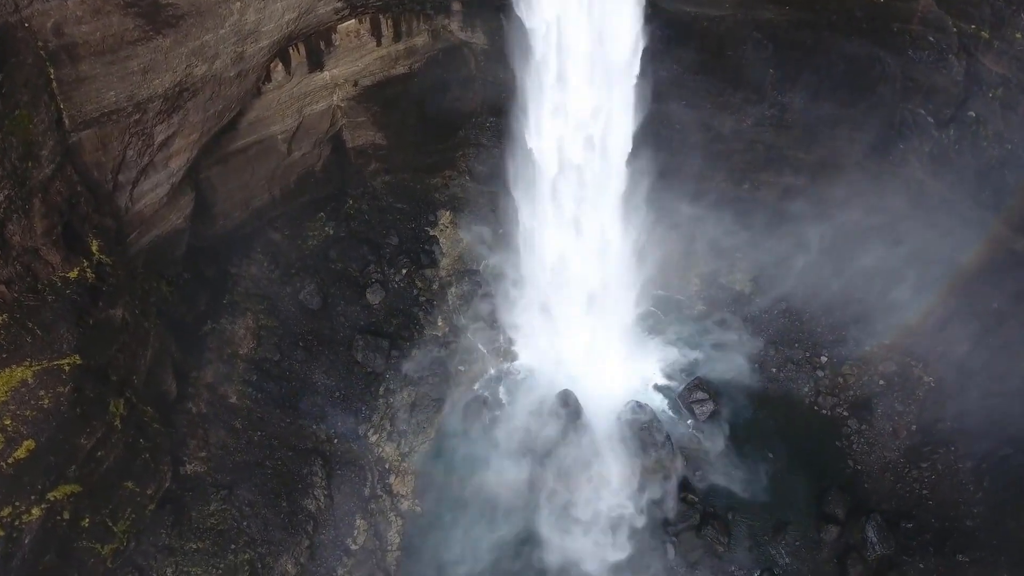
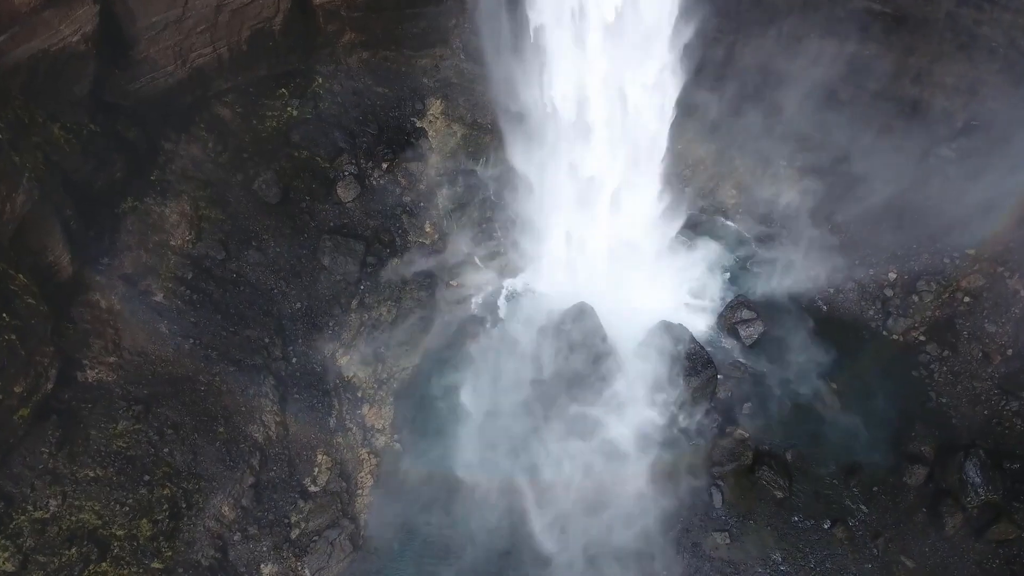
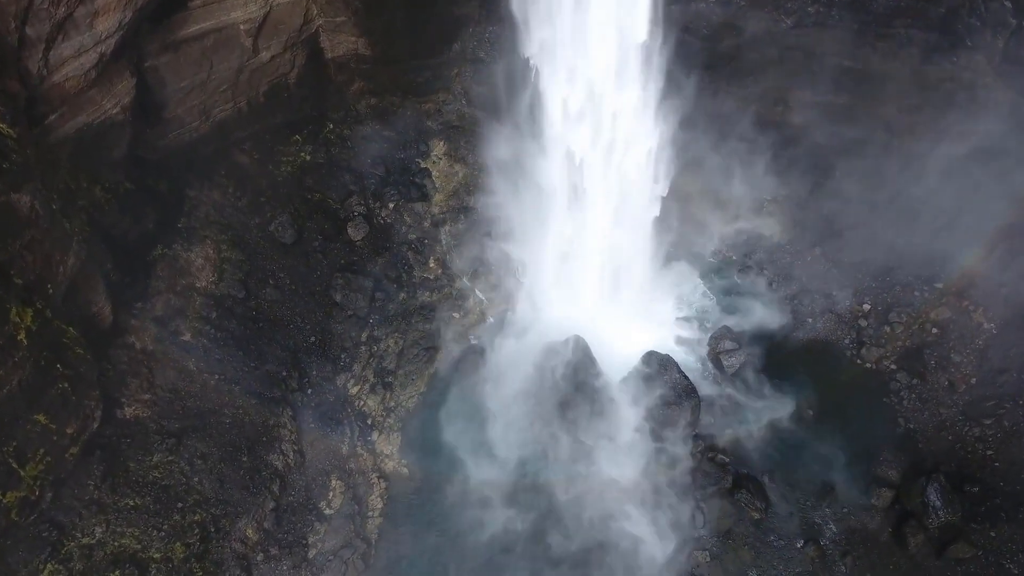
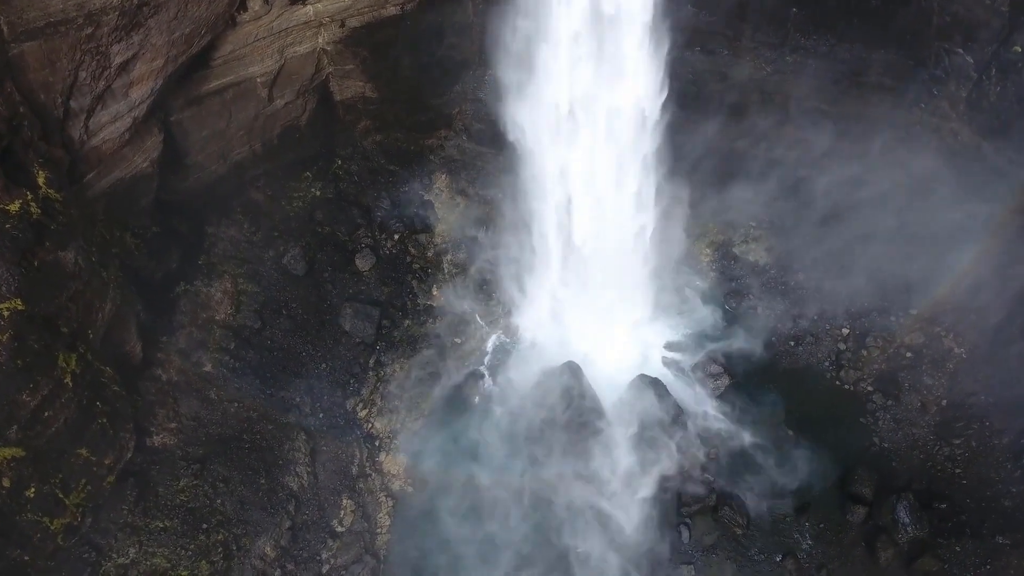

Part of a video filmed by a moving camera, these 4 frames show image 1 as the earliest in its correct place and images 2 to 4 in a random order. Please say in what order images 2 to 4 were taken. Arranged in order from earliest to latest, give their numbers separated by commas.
4, 3, 2
